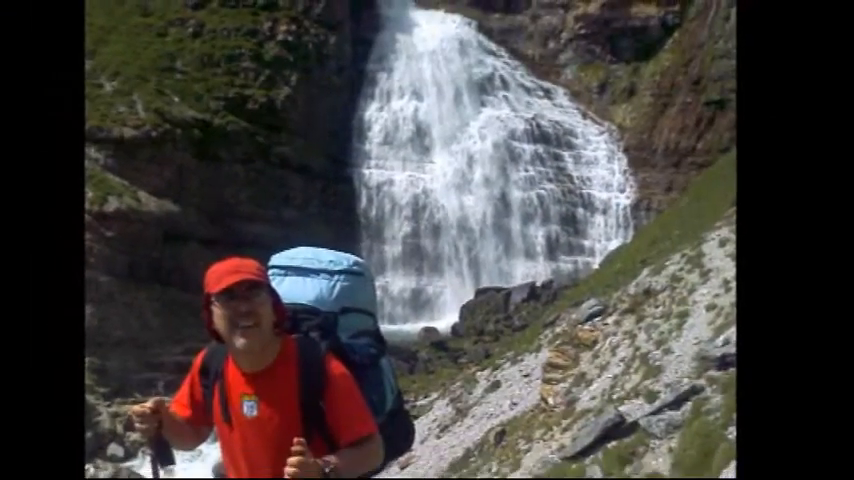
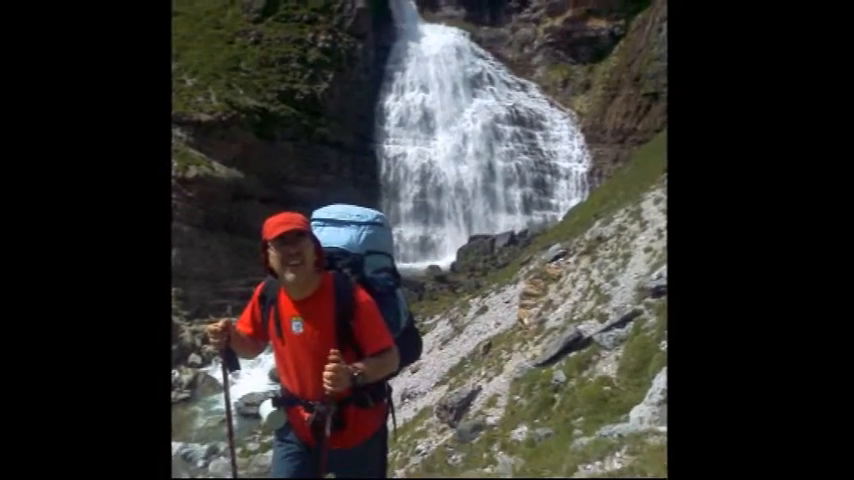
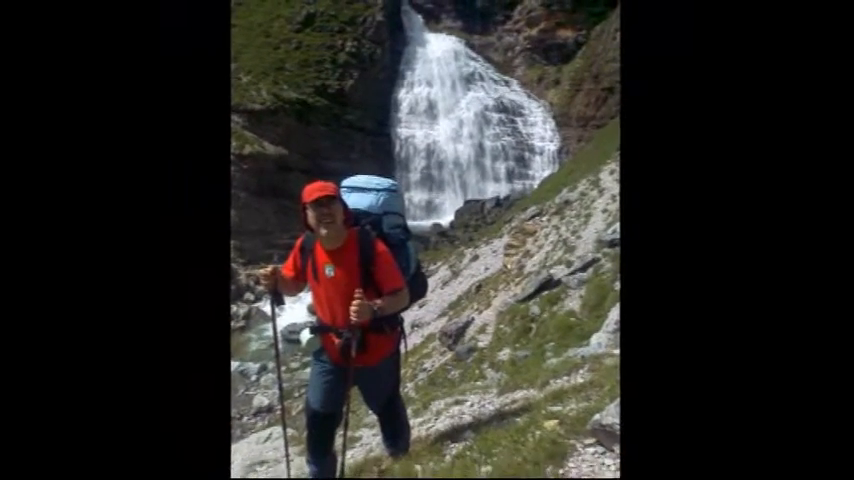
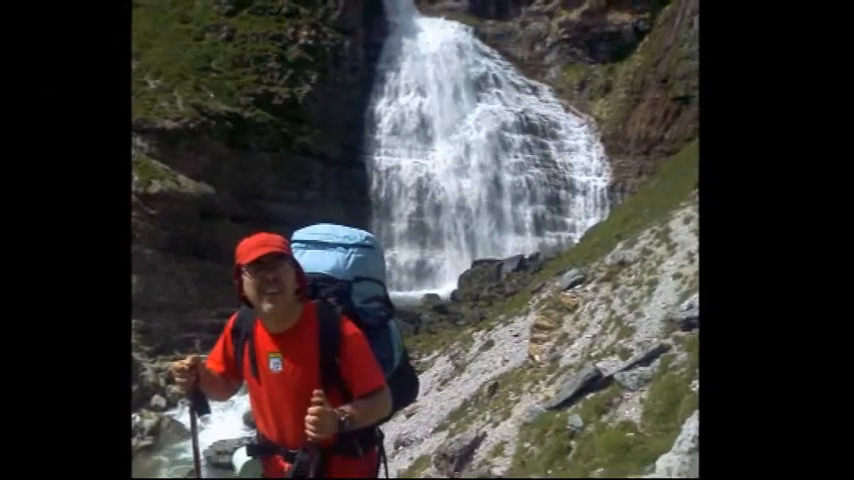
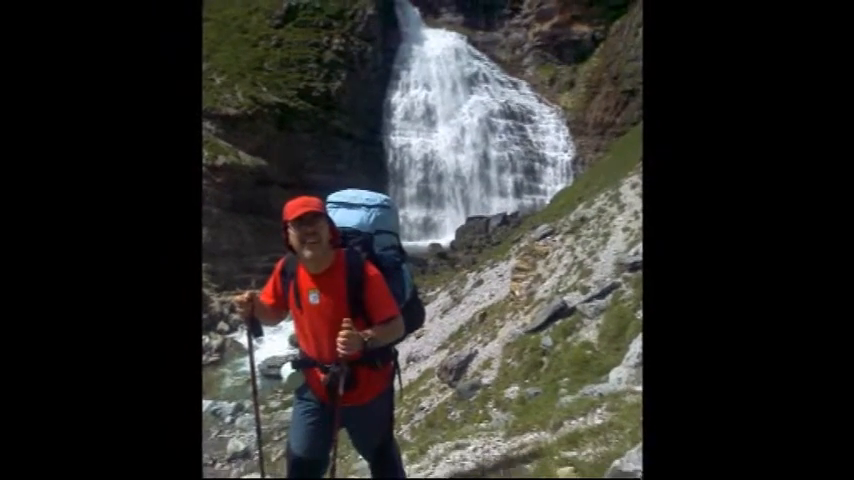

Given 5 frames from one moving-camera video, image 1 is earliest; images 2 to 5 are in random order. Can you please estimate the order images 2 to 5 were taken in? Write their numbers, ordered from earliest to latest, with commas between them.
4, 2, 5, 3
